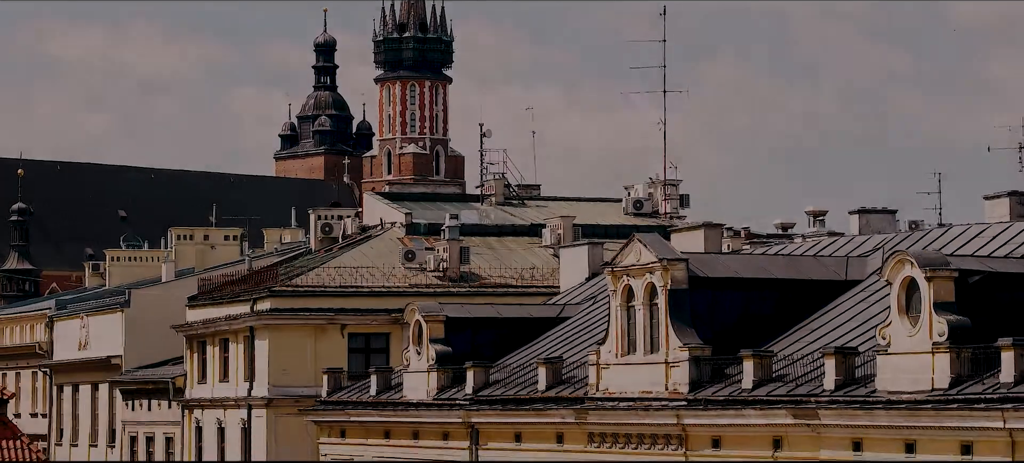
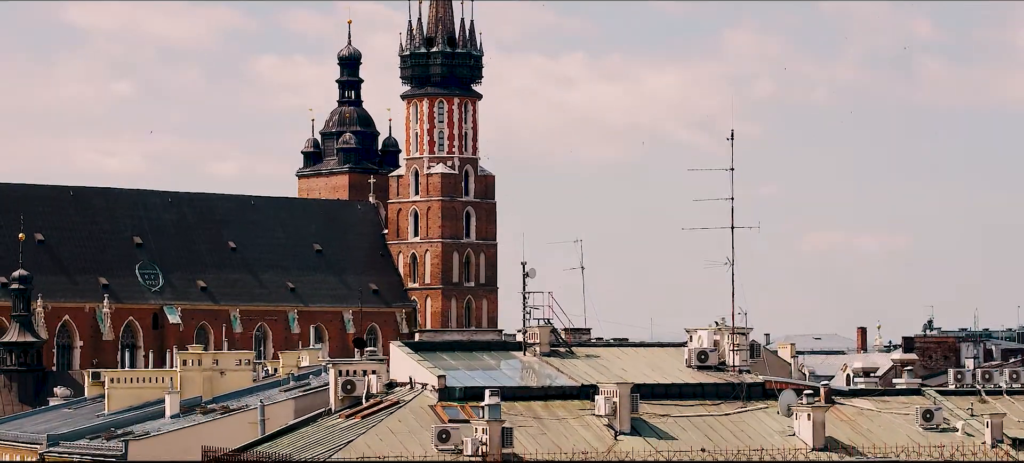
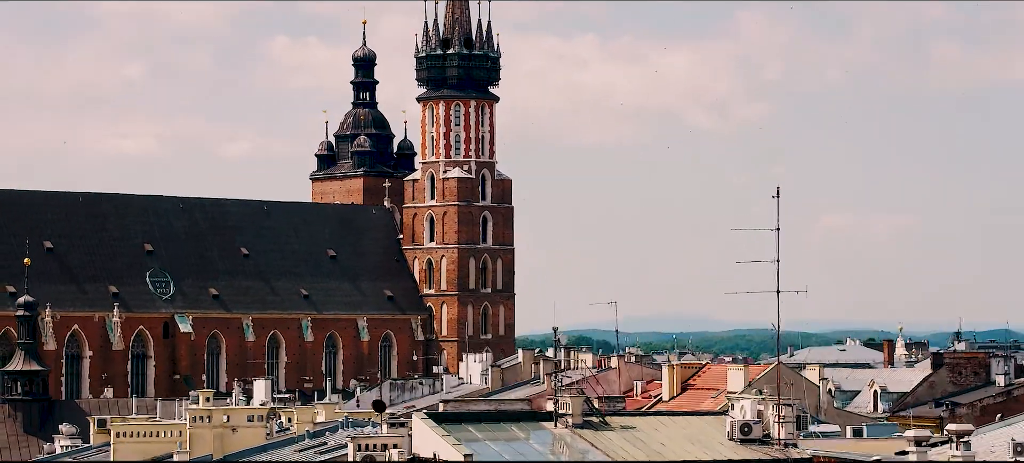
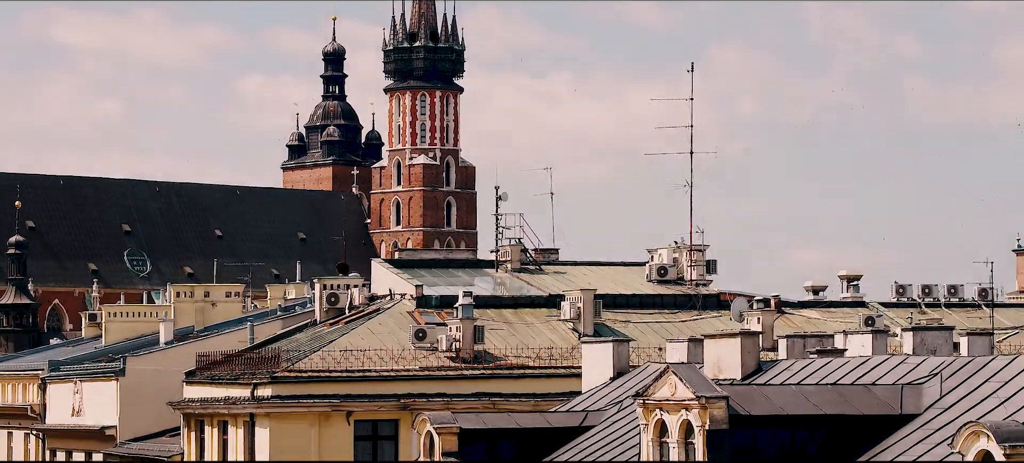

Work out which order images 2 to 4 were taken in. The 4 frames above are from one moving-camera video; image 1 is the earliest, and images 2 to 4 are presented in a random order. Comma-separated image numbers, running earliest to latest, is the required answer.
4, 2, 3
